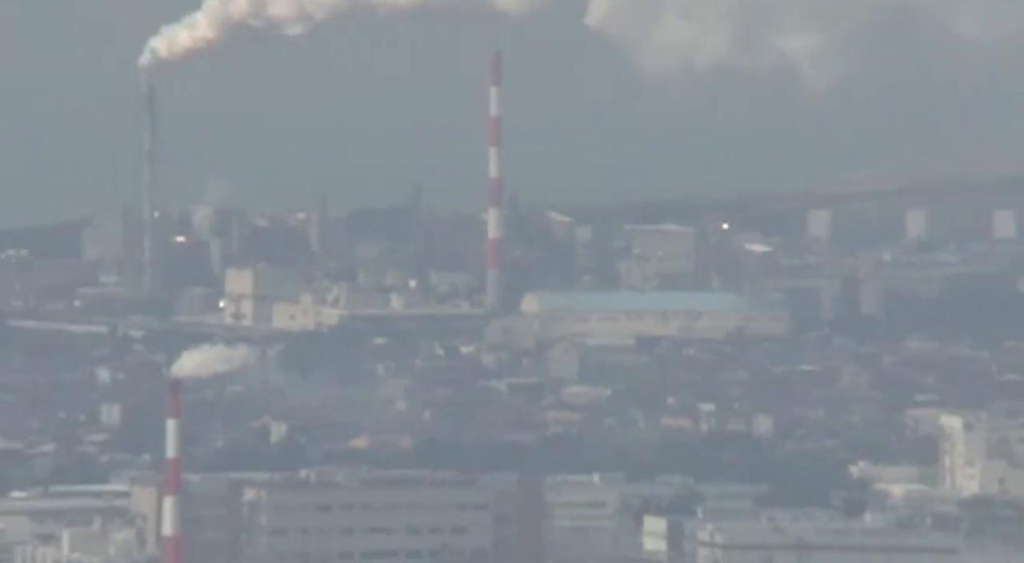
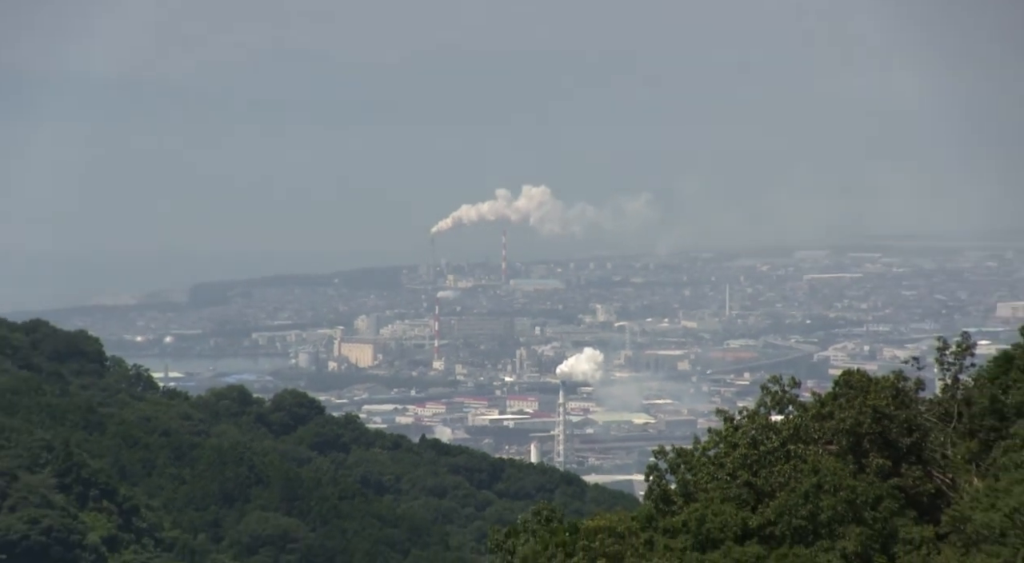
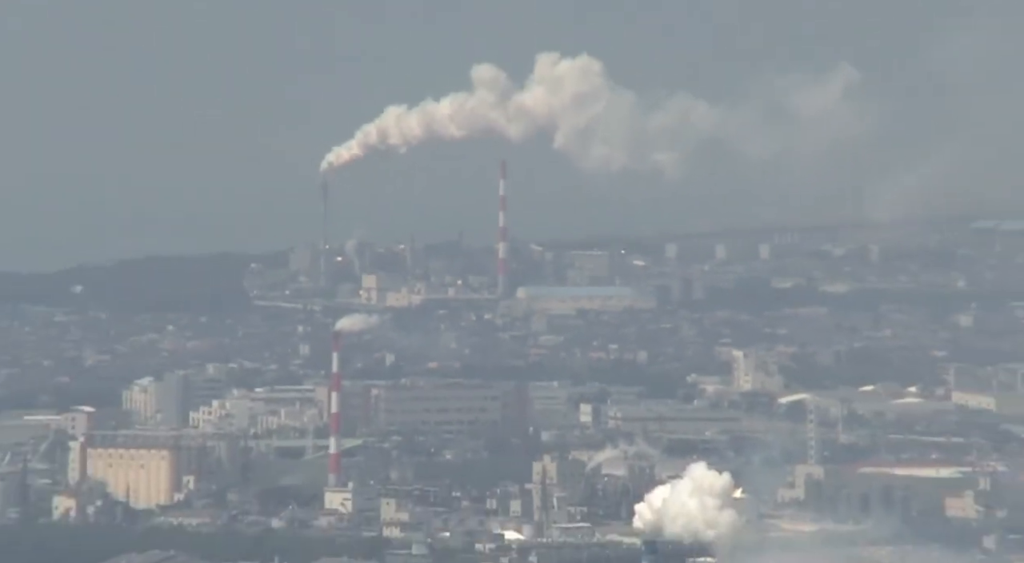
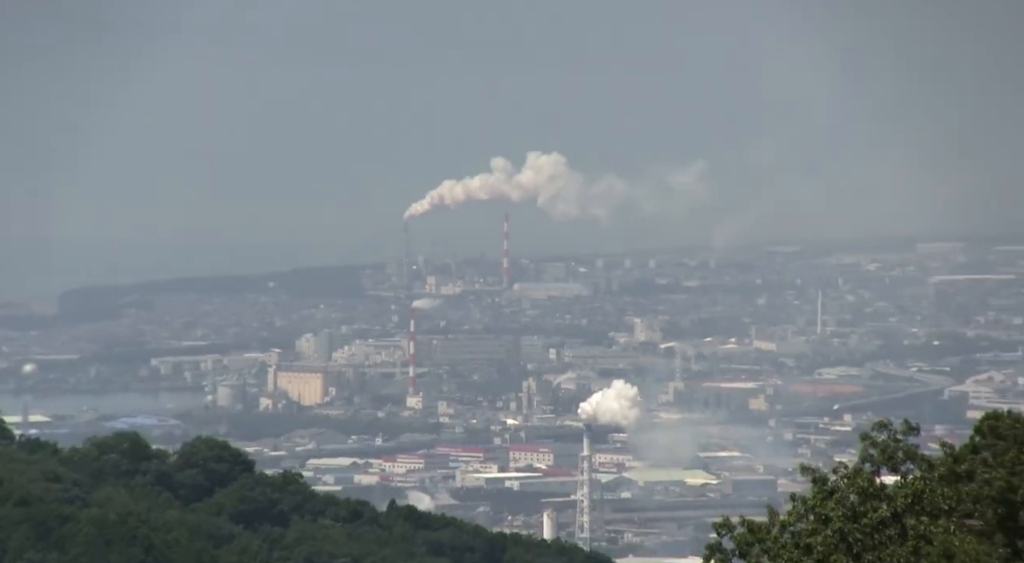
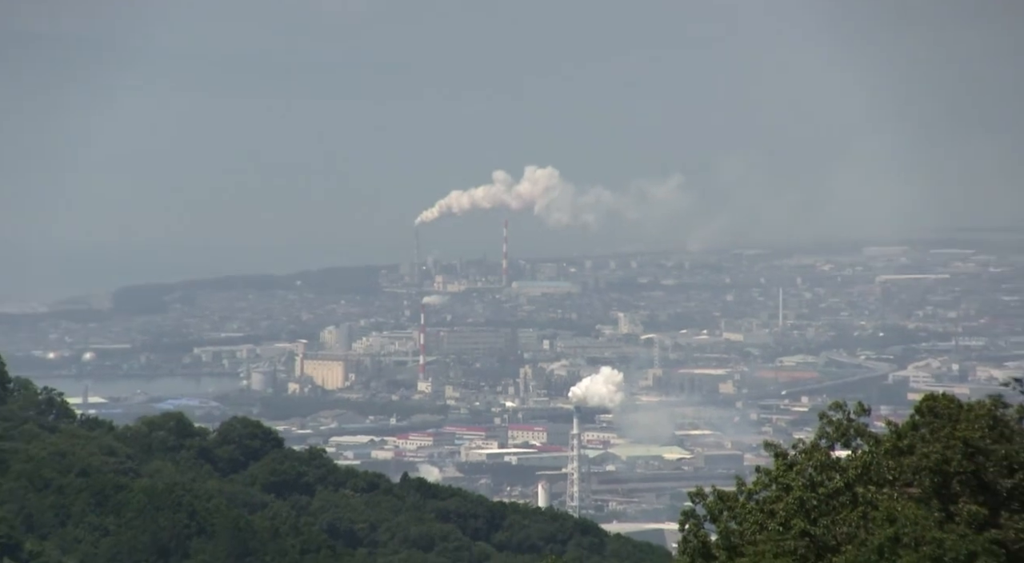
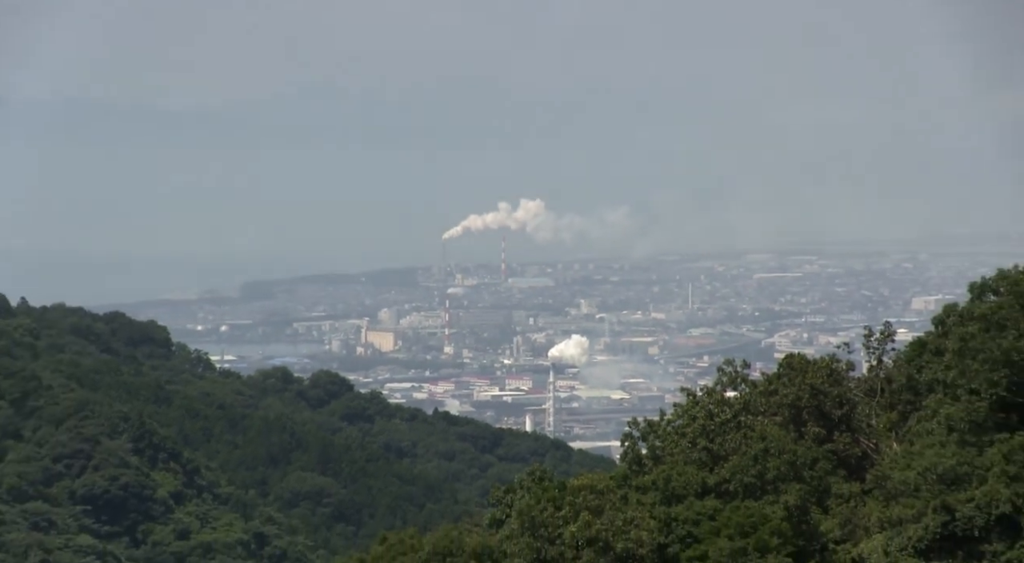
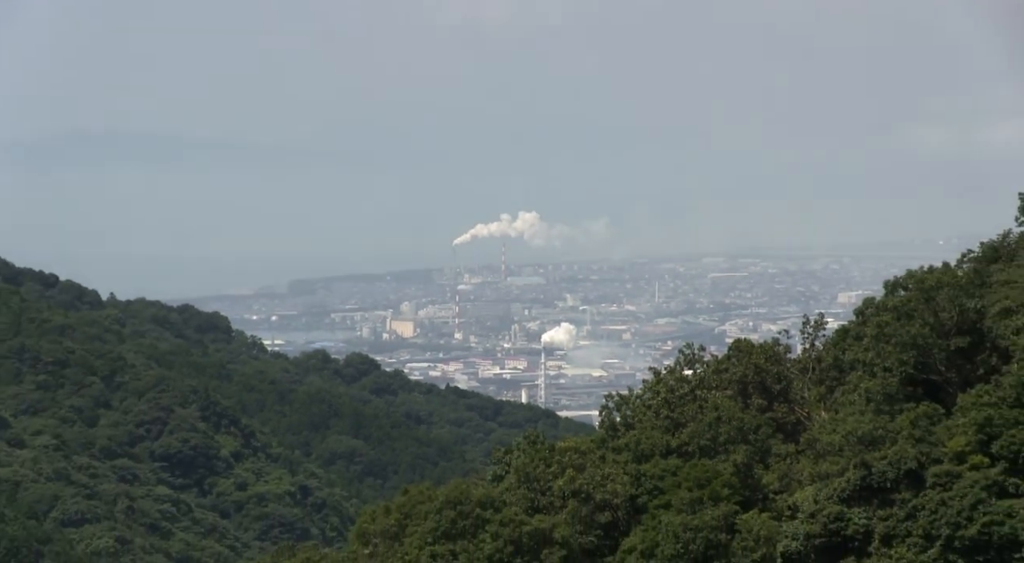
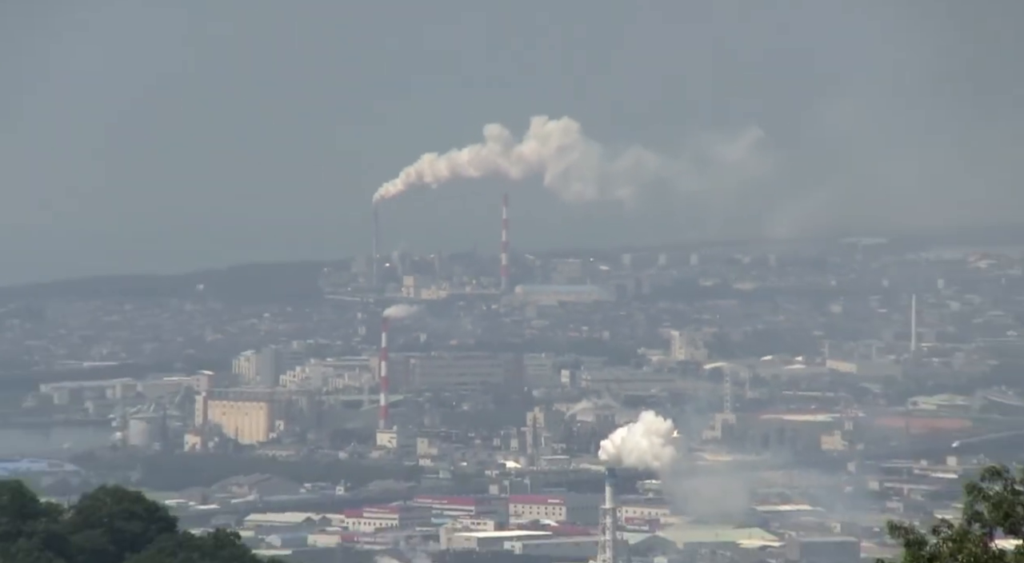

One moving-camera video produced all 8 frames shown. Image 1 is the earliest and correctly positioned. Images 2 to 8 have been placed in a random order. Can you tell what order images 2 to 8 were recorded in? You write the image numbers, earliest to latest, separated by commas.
3, 8, 4, 5, 2, 6, 7
